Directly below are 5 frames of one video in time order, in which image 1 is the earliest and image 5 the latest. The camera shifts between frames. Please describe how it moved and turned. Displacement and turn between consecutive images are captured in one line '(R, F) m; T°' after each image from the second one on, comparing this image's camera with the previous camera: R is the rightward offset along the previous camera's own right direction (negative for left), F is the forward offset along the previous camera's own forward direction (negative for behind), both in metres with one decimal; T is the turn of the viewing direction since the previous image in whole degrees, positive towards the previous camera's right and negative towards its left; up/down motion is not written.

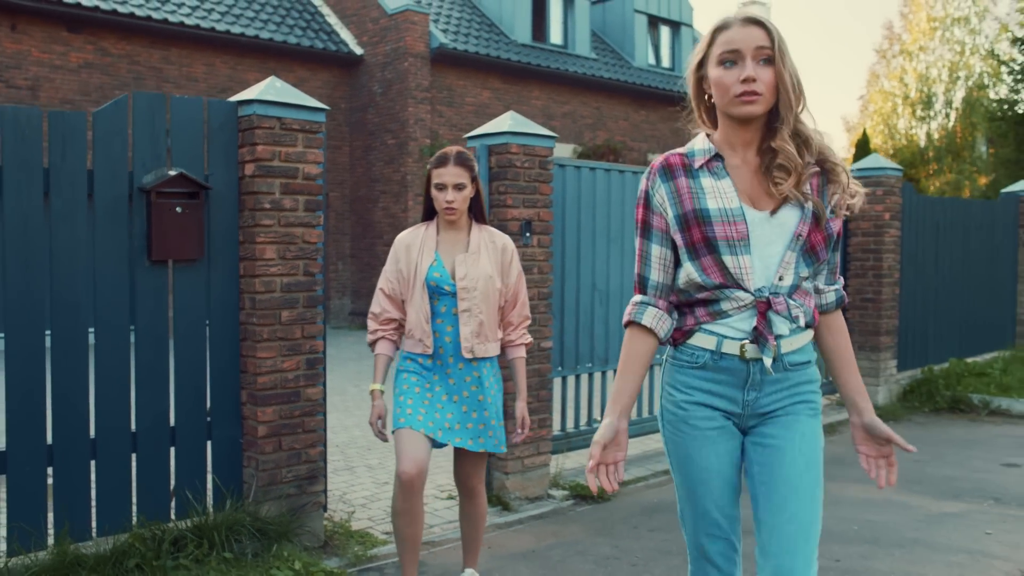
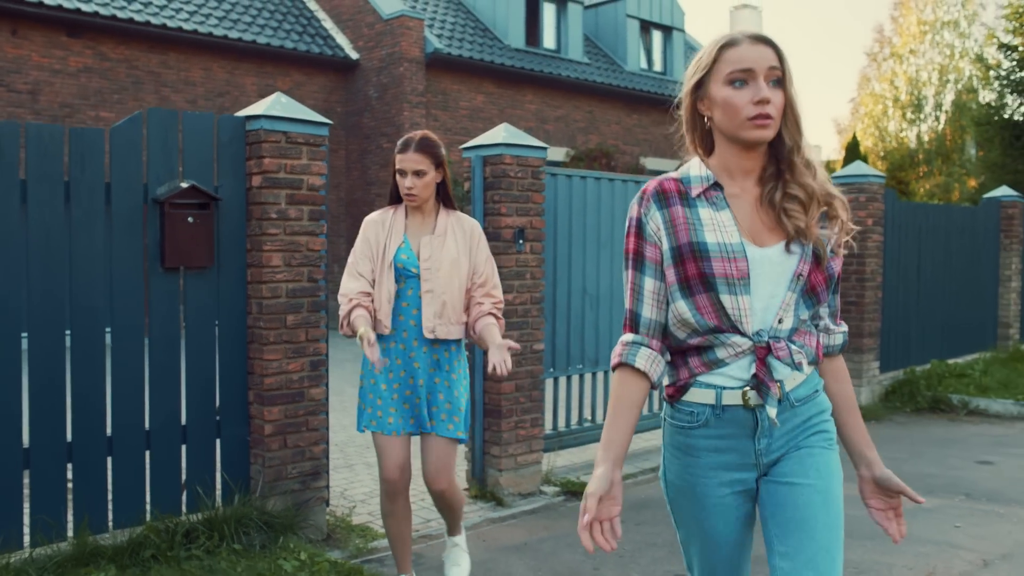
(0.0, -0.2) m; 0°
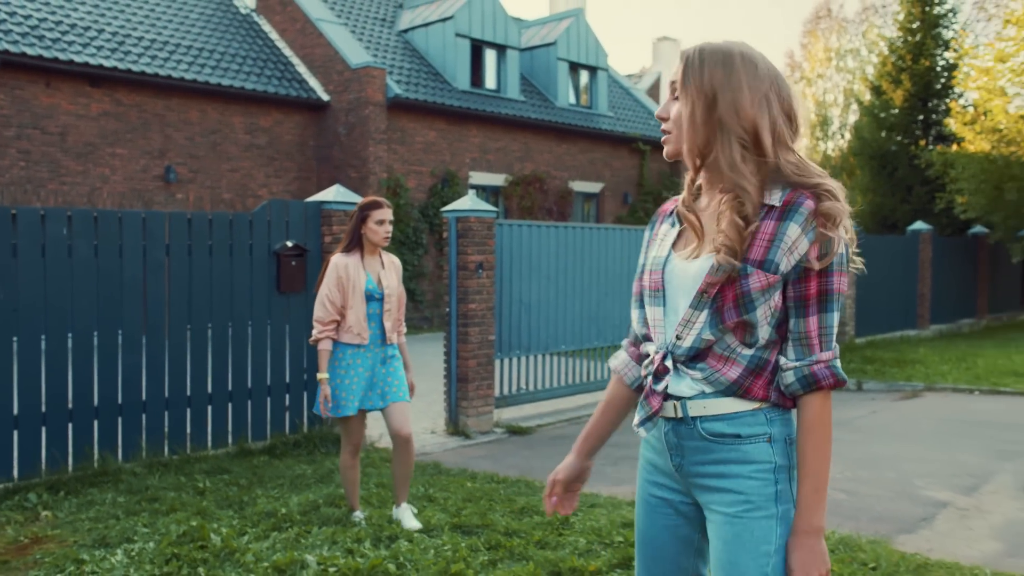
(-0.3, -3.4) m; +4°
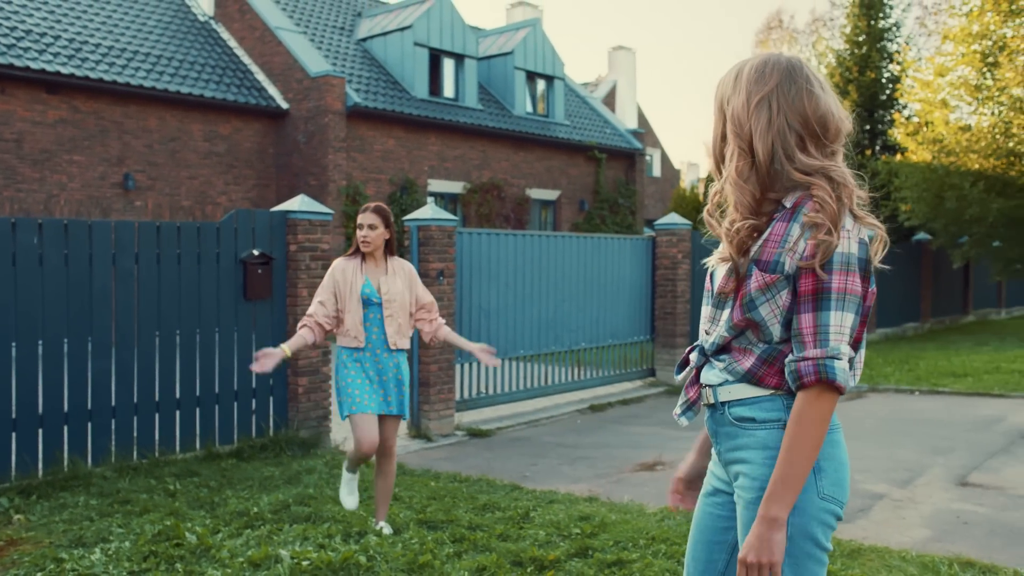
(0.0, -0.3) m; +3°
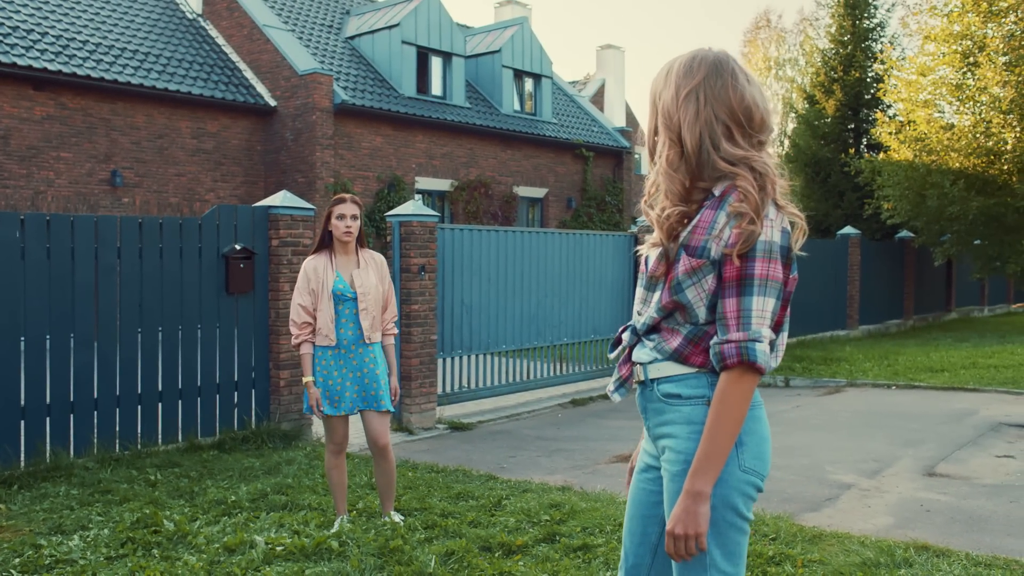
(+0.1, -0.1) m; 0°
